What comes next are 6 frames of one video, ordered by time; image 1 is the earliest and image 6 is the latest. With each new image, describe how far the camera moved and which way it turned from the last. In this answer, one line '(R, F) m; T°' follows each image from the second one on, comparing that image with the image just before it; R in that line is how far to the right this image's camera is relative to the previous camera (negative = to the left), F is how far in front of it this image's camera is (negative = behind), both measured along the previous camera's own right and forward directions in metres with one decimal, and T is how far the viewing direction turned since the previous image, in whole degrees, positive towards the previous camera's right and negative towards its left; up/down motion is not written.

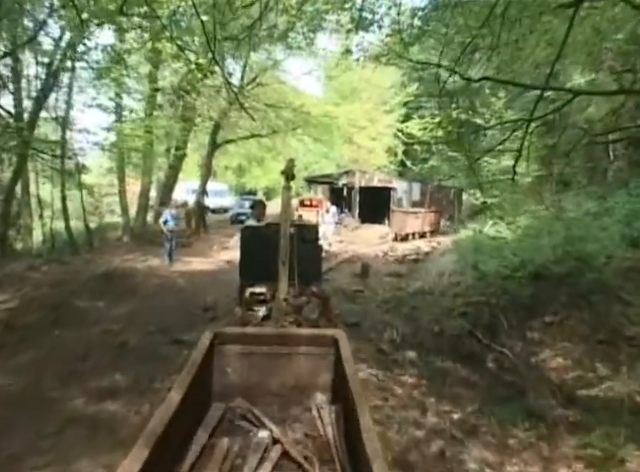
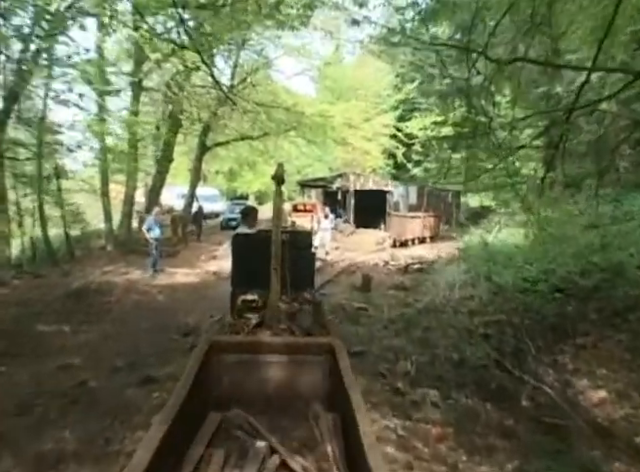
(-0.1, +1.3) m; +1°
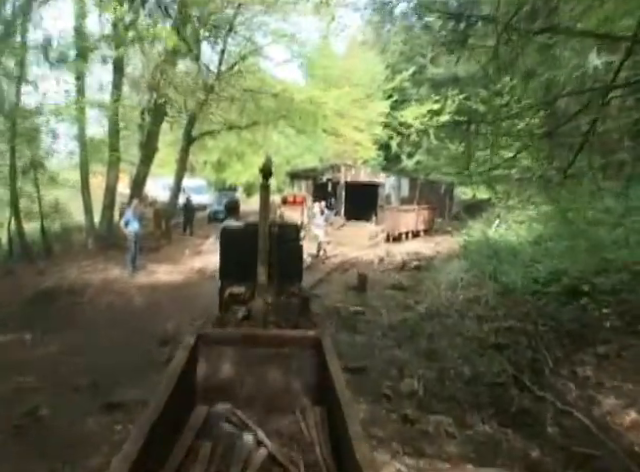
(-0.1, +0.9) m; +1°
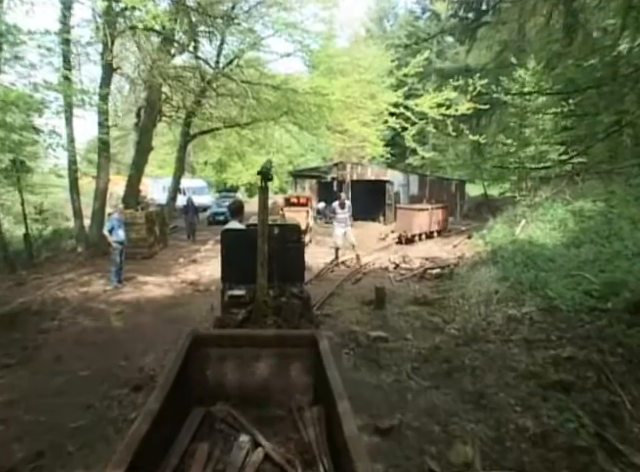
(-0.1, +1.6) m; 0°
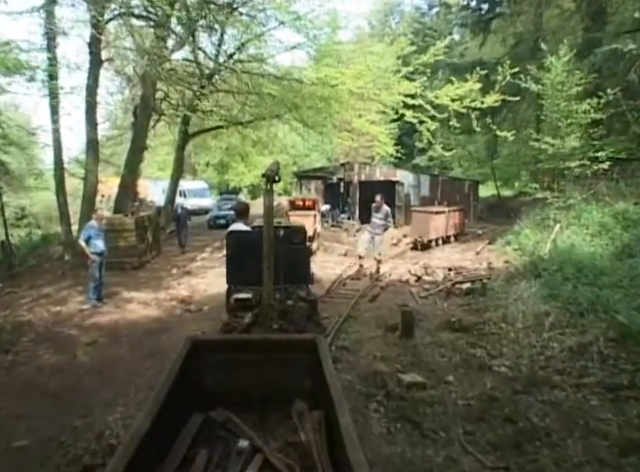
(-0.2, +1.6) m; 0°
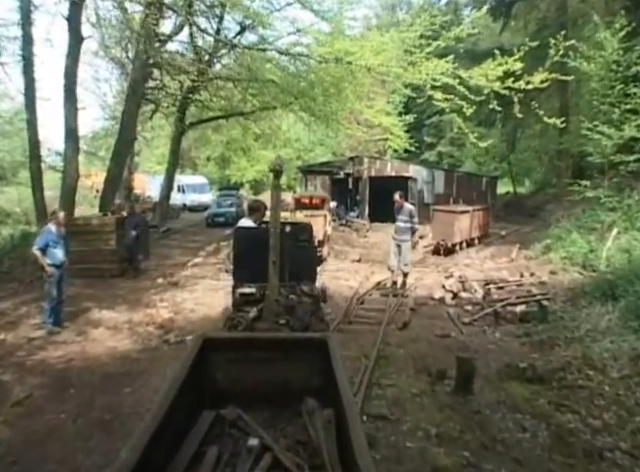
(-0.3, +2.1) m; 0°
